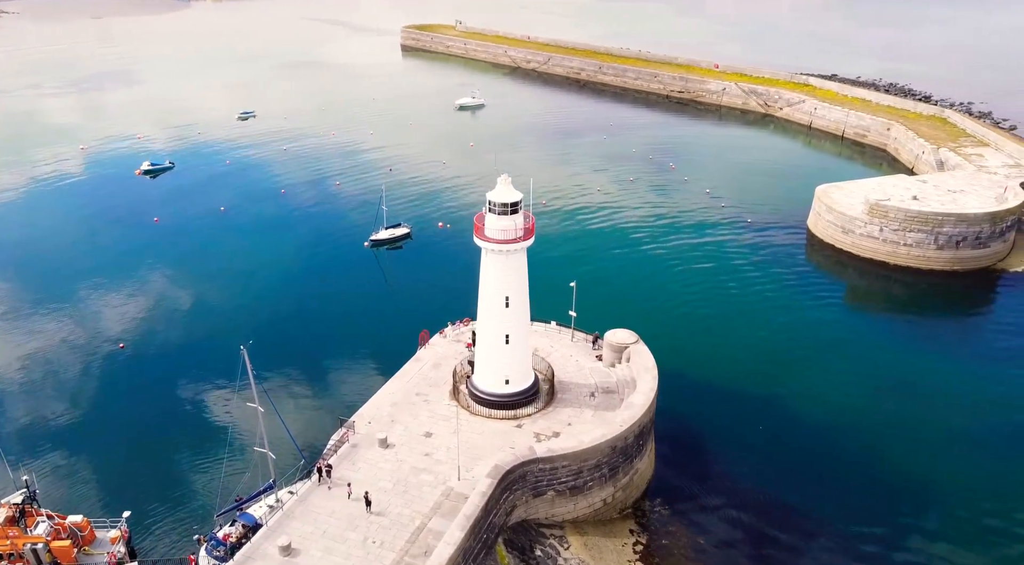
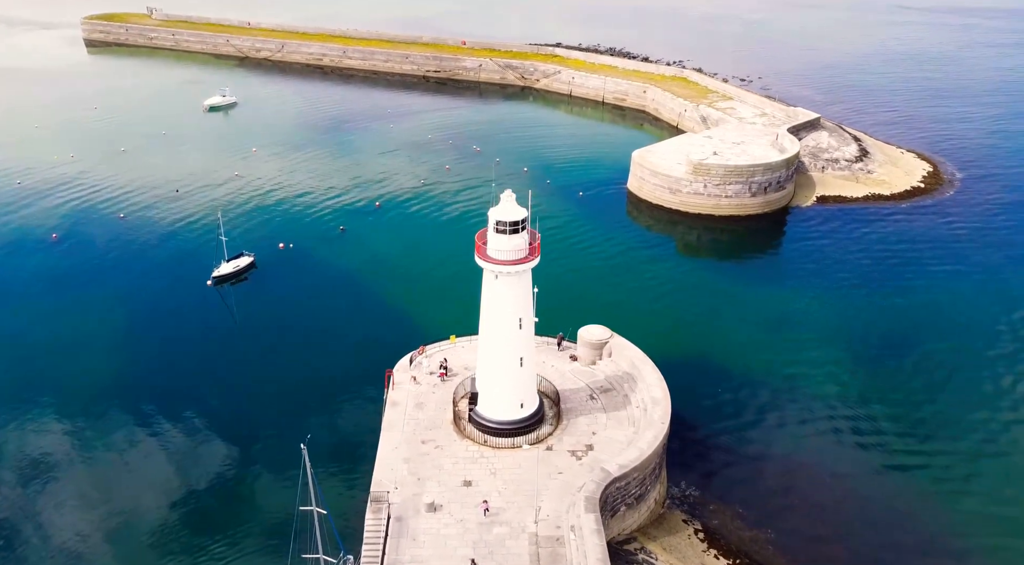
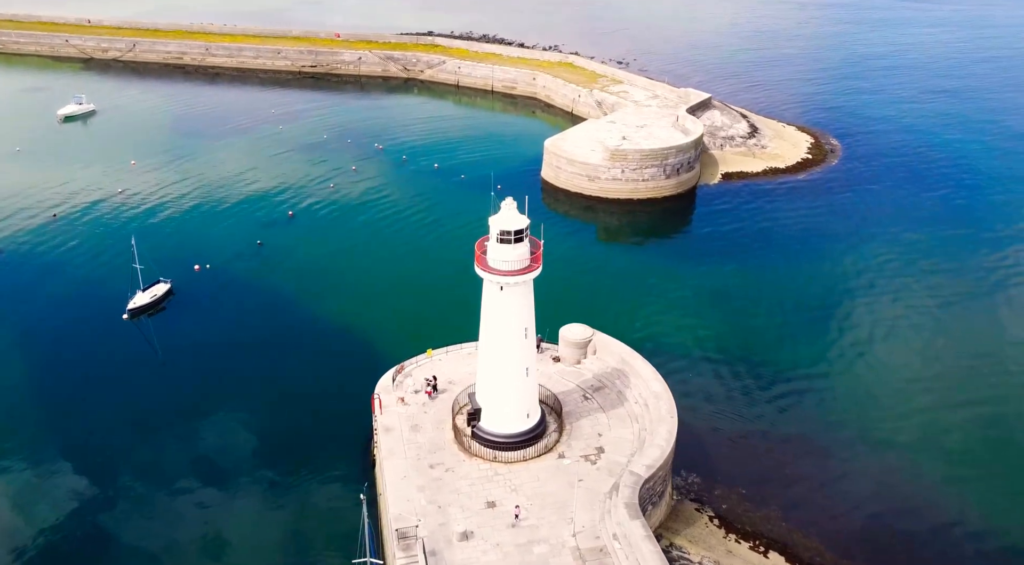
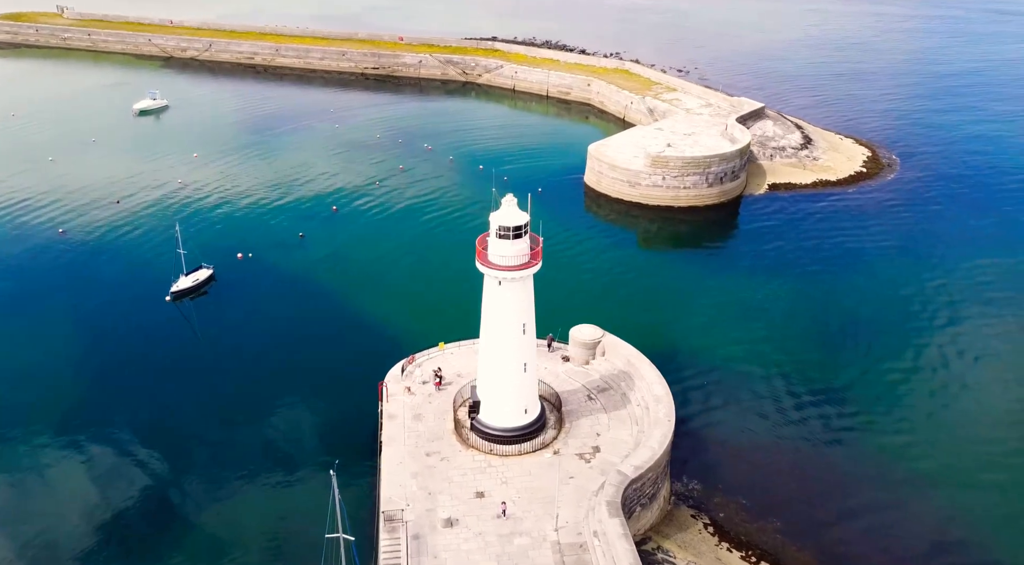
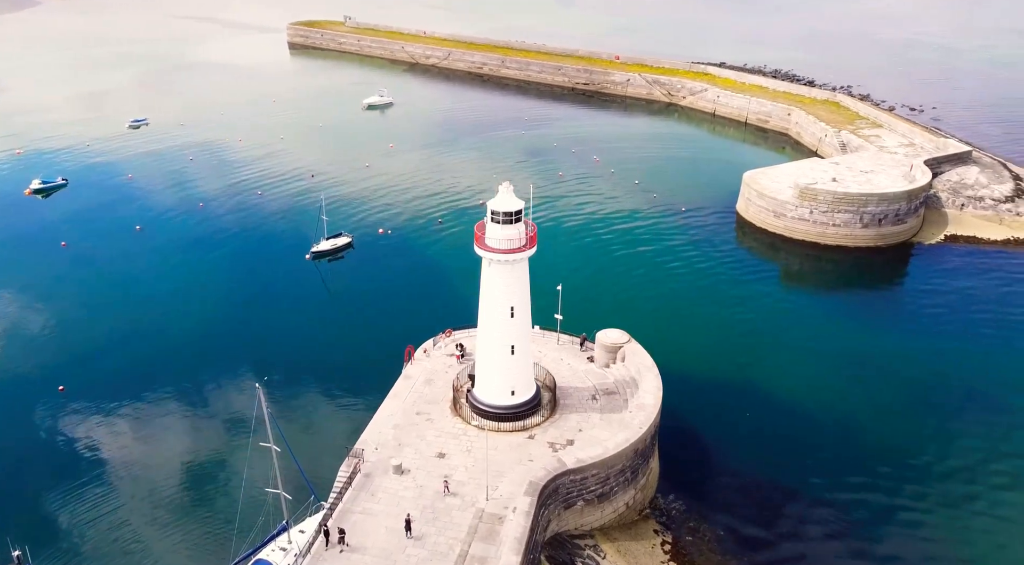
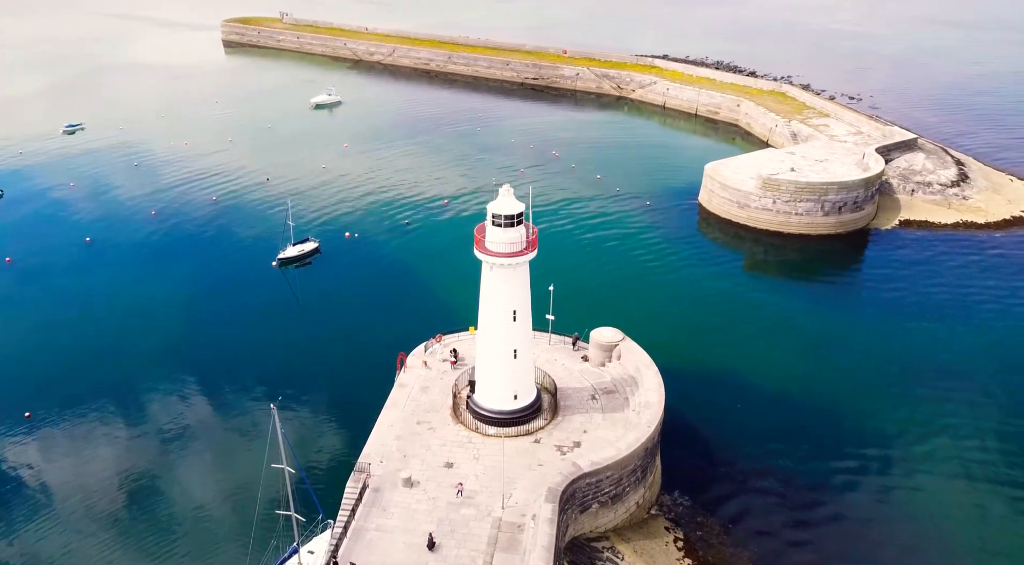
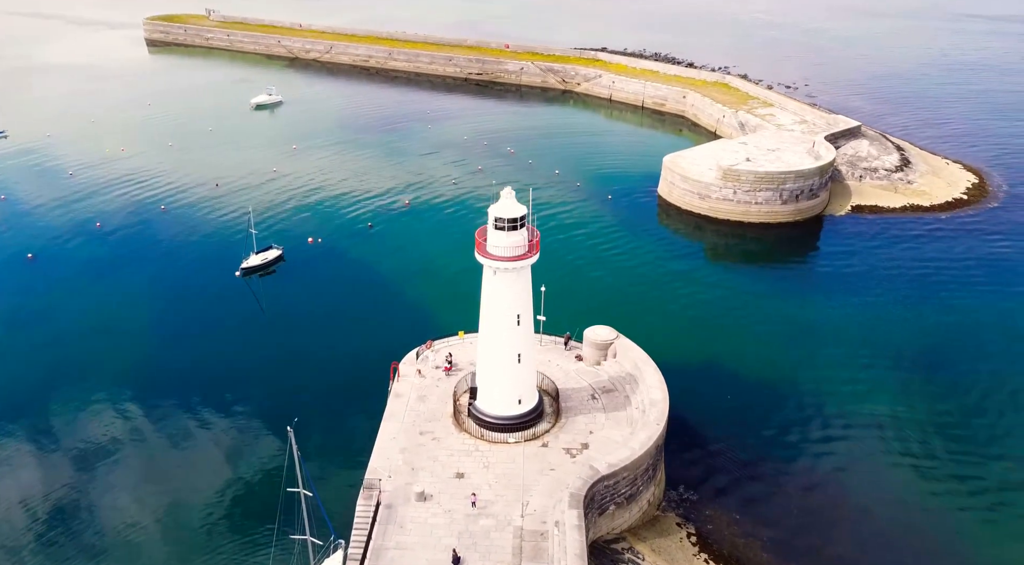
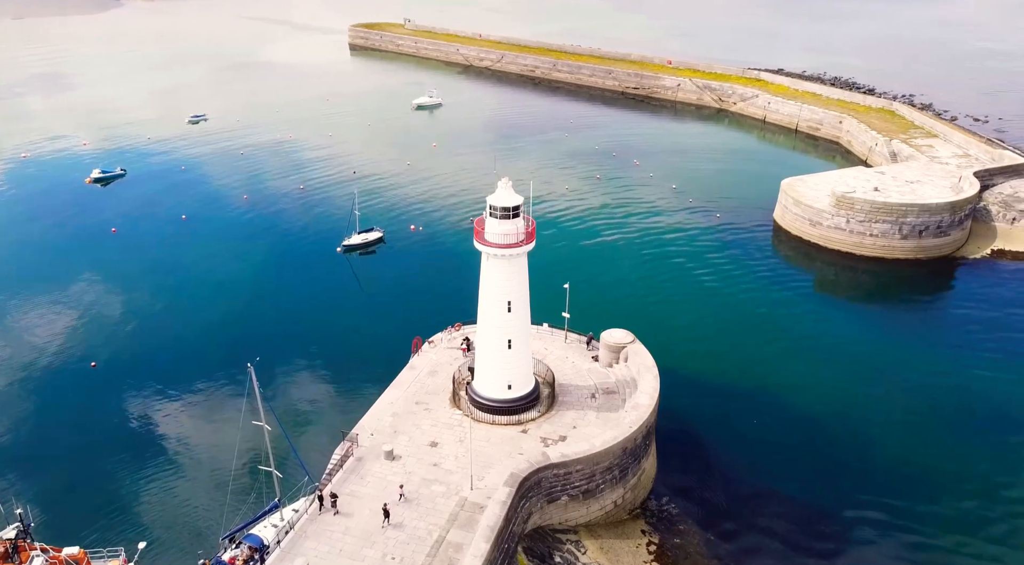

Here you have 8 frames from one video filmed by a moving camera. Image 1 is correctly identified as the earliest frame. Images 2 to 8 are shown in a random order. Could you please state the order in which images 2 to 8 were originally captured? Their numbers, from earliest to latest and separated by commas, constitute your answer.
8, 5, 6, 7, 2, 4, 3
